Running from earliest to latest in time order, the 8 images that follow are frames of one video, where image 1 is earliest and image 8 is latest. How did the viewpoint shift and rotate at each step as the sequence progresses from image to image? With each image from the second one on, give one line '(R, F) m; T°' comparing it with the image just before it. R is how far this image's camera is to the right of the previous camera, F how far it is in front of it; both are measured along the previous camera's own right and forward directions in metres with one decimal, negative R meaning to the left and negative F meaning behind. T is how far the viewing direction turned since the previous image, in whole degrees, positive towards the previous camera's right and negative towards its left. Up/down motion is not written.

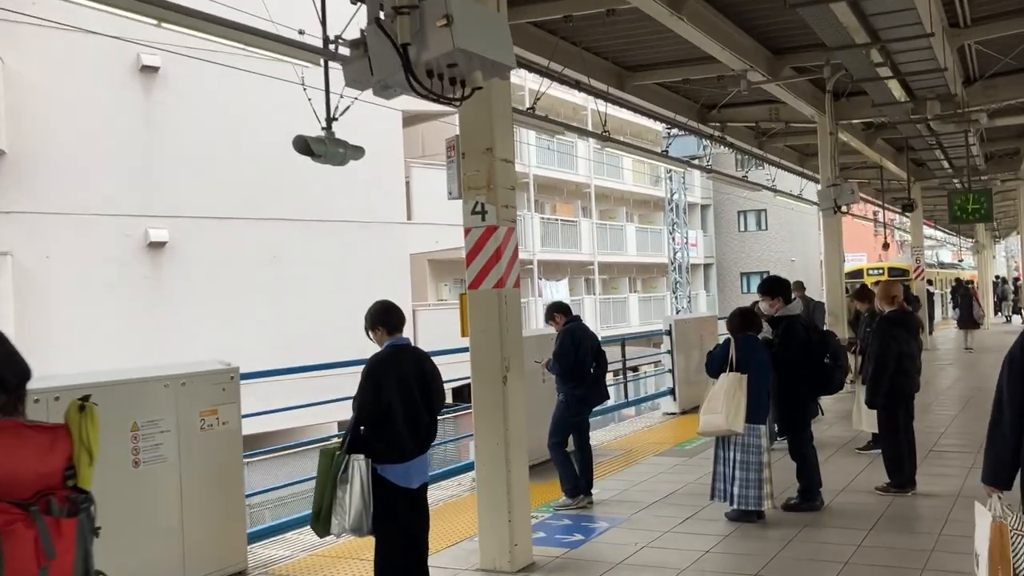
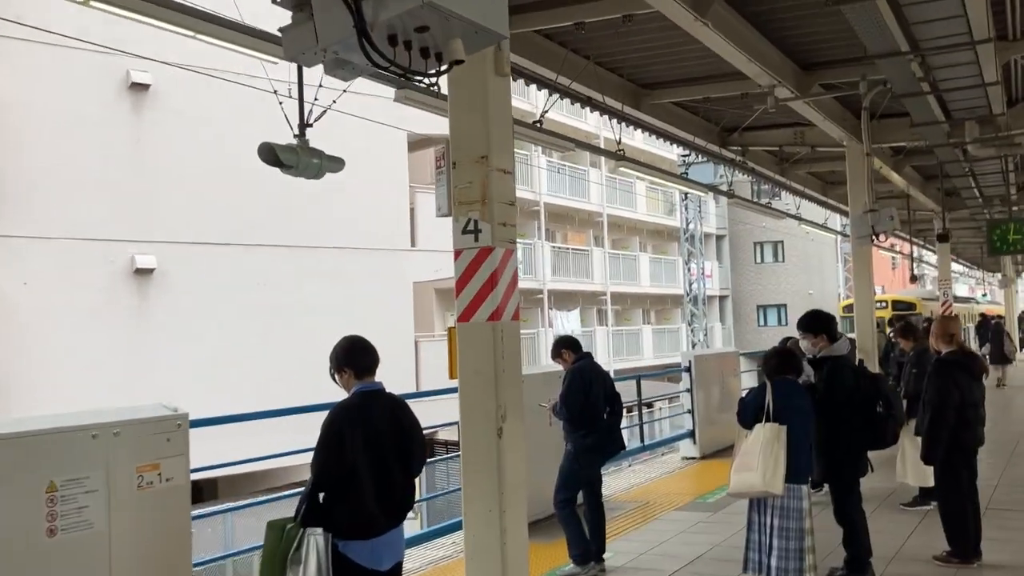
(+0.1, +0.8) m; -1°
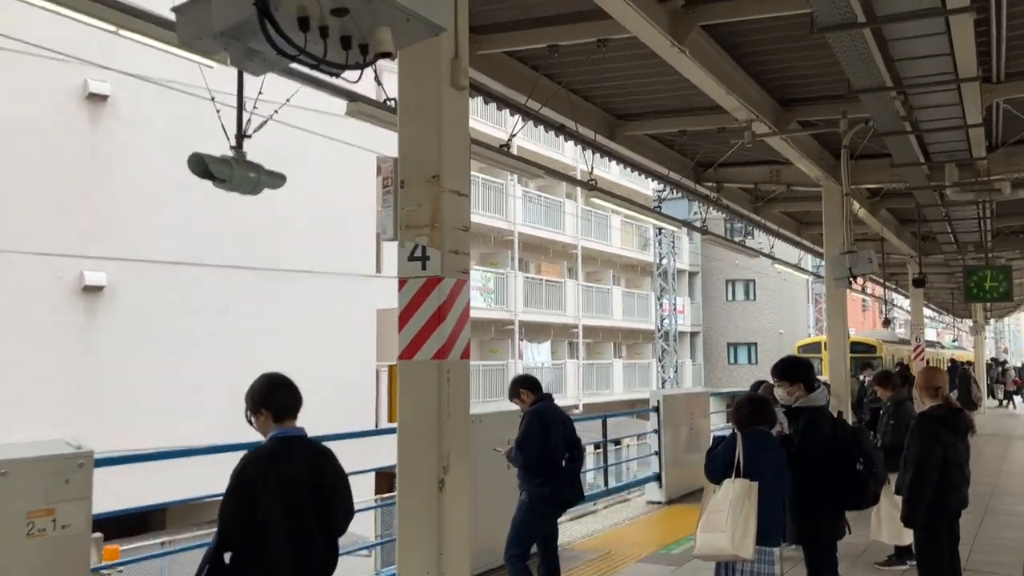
(+0.1, +0.4) m; +2°
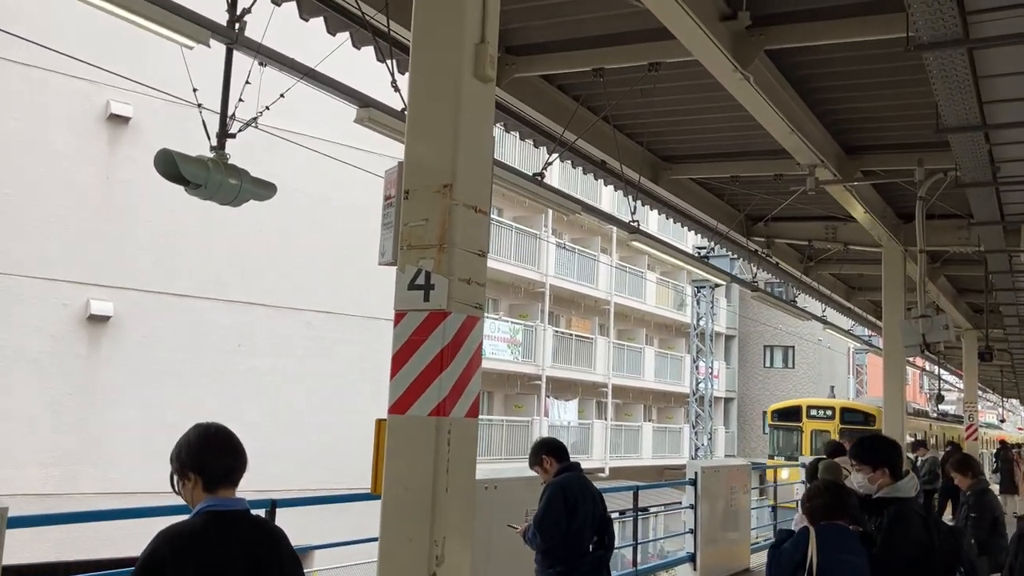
(0.0, +0.8) m; -2°
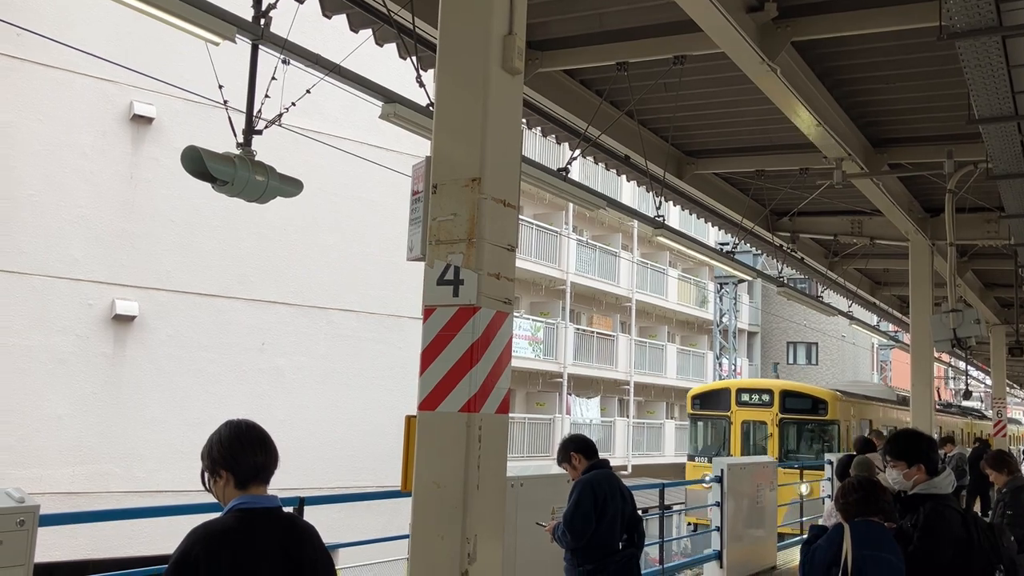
(0.0, 0.0) m; -1°
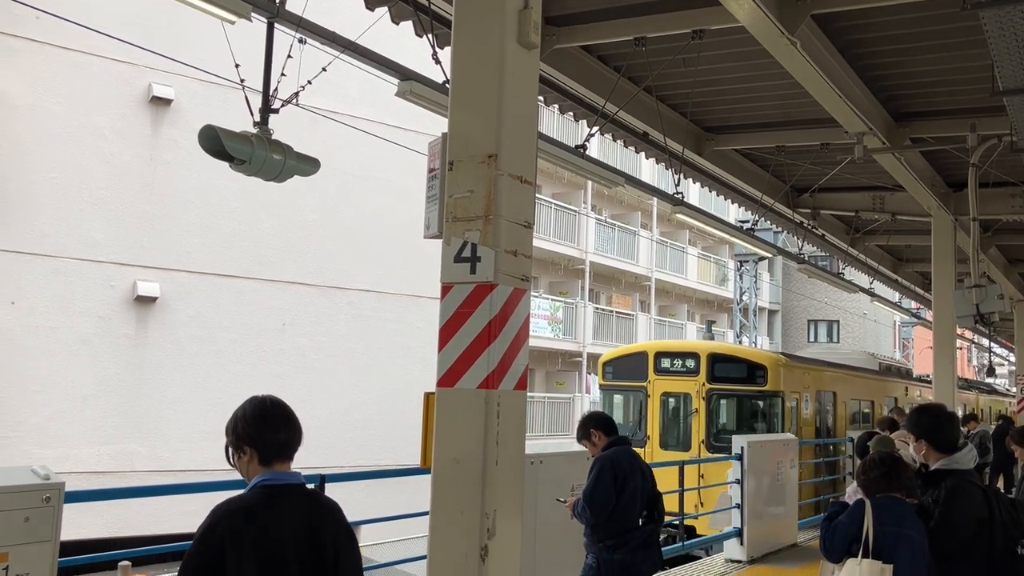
(0.0, 0.0) m; -1°
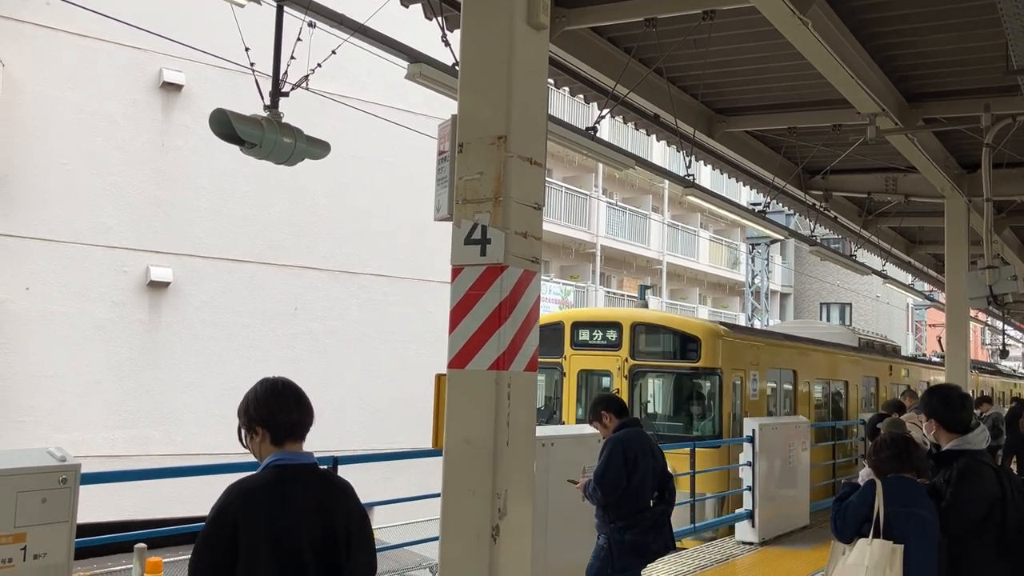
(0.0, 0.0) m; -1°
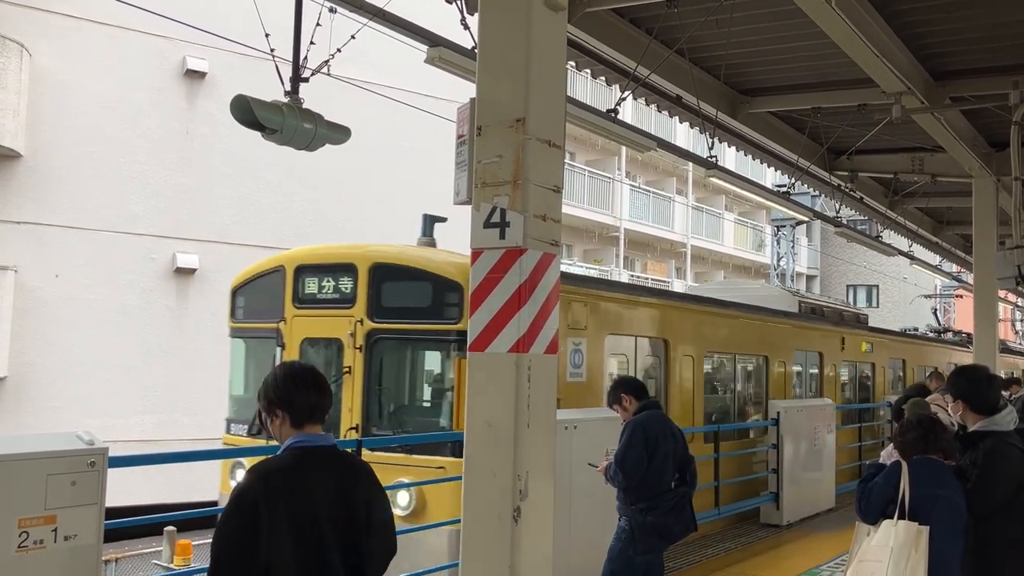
(0.0, 0.0) m; -2°
